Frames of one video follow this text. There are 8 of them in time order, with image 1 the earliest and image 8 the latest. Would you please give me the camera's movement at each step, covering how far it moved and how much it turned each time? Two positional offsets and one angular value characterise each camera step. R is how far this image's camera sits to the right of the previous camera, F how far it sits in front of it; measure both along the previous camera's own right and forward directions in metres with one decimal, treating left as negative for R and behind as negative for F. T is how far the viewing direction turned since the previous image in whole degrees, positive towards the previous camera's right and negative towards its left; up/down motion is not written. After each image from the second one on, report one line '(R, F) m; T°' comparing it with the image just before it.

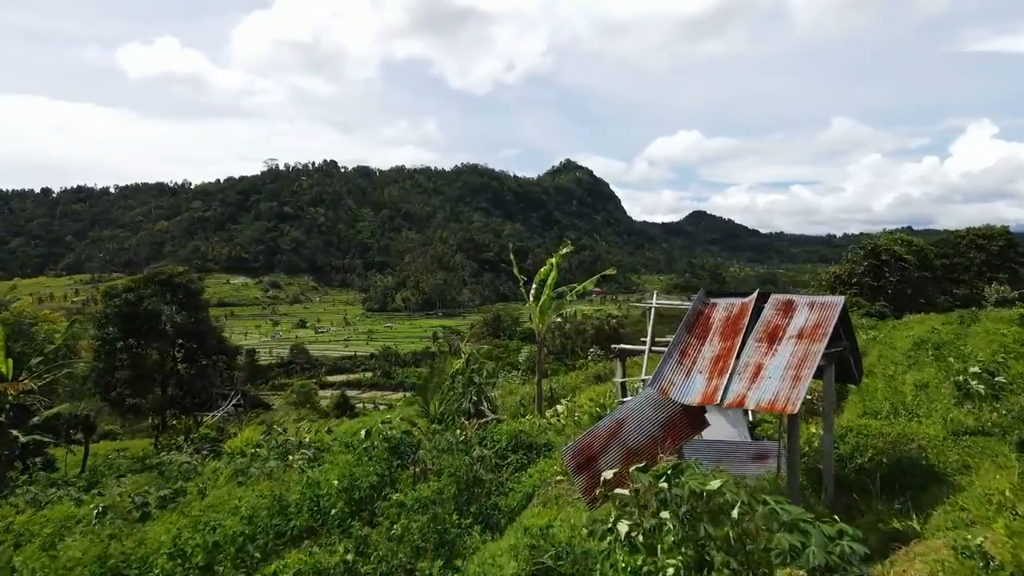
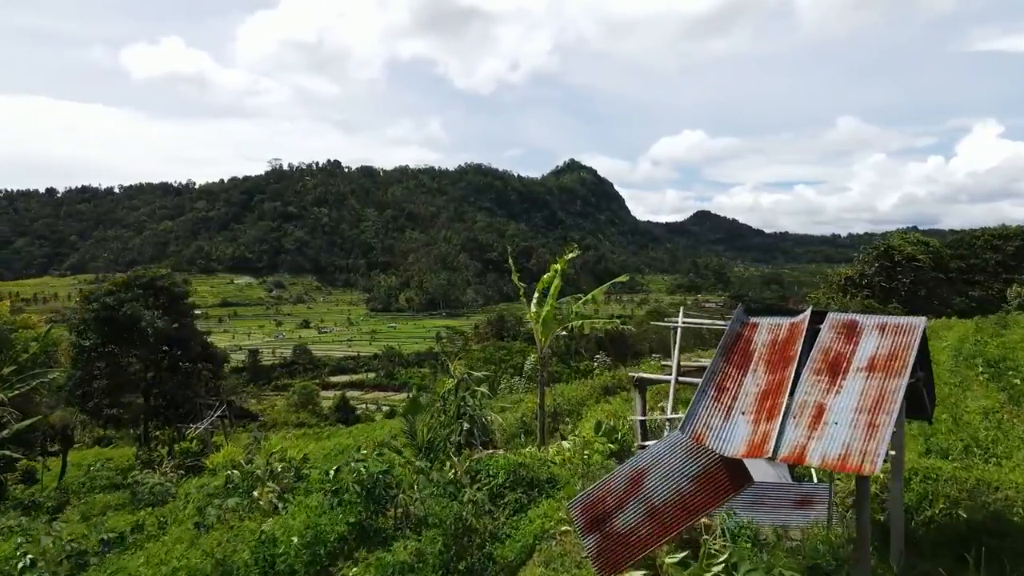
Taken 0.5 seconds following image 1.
(0.0, +0.5) m; 0°
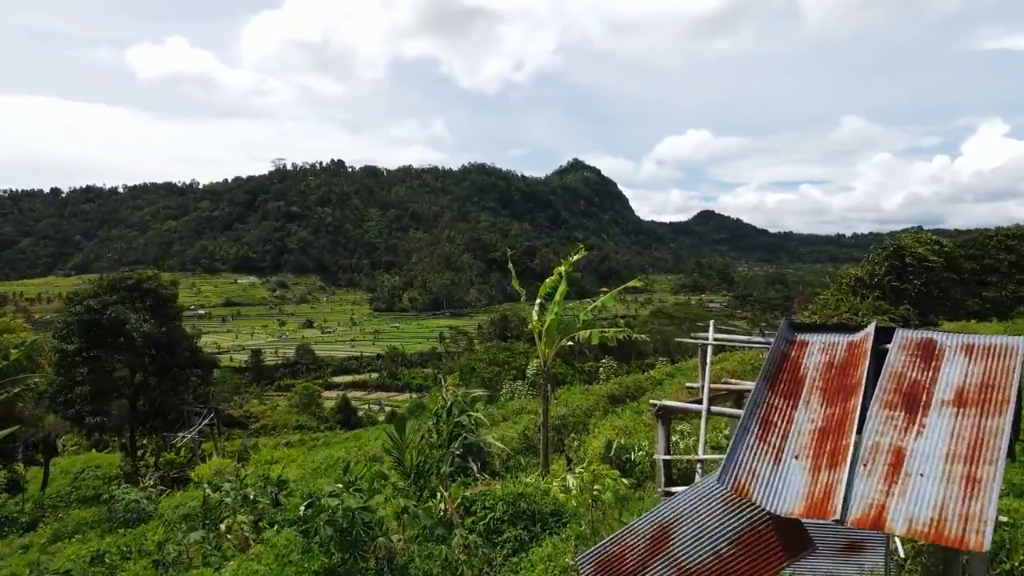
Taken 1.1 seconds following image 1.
(0.0, +0.4) m; 0°
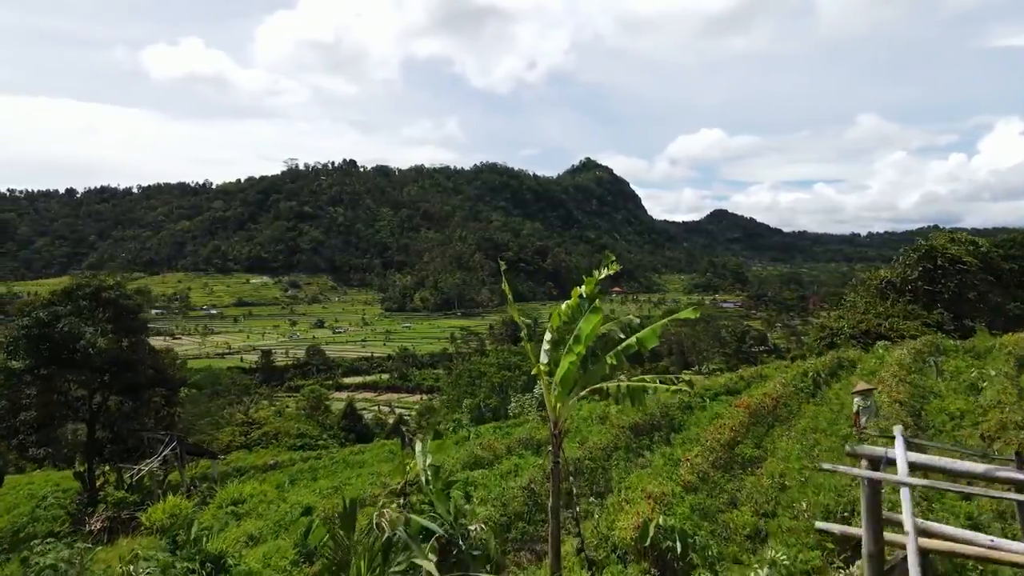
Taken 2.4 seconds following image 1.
(+0.1, +1.0) m; -1°
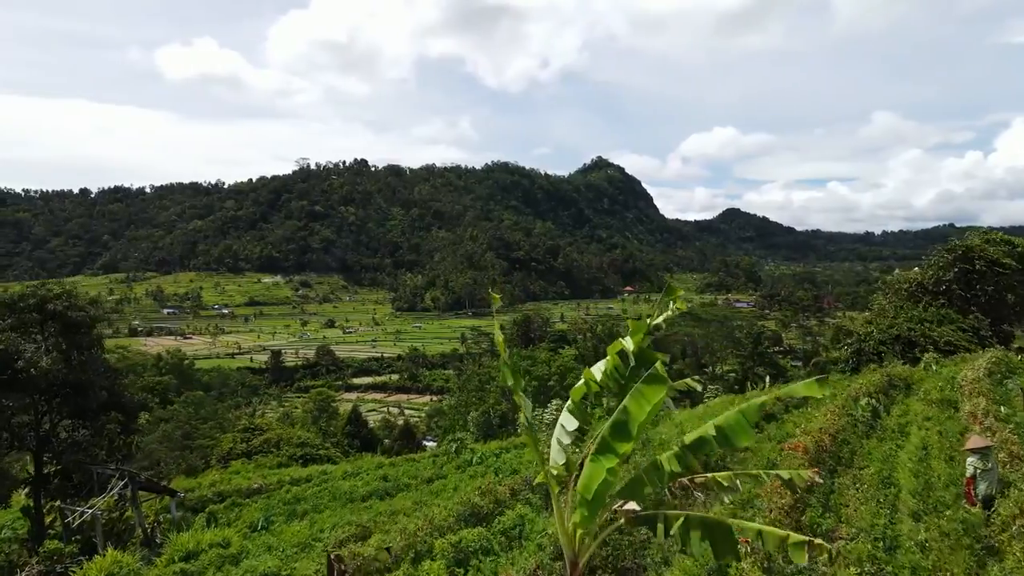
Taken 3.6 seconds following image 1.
(+0.1, +0.9) m; -1°
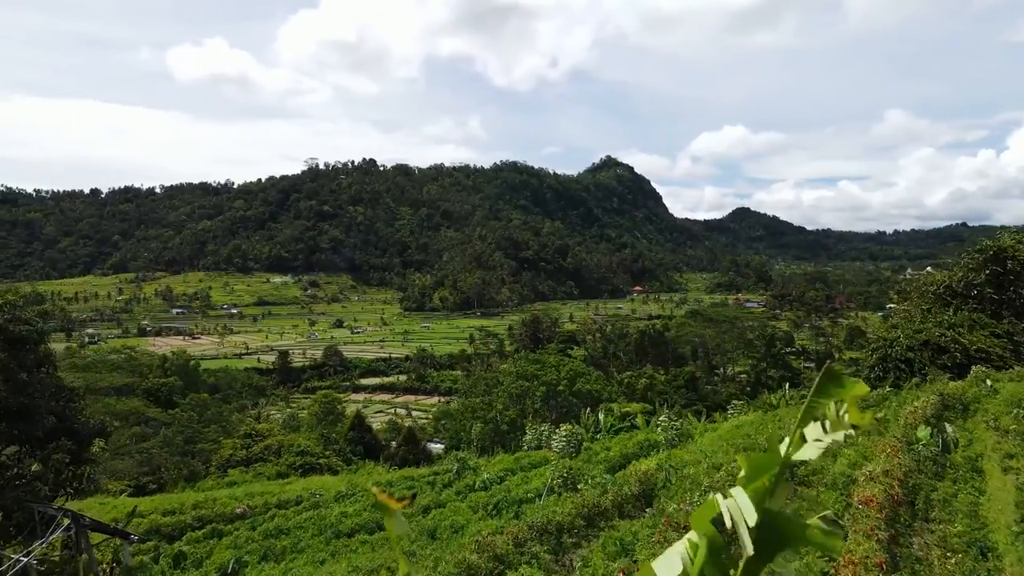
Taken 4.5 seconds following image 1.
(0.0, +0.8) m; -1°
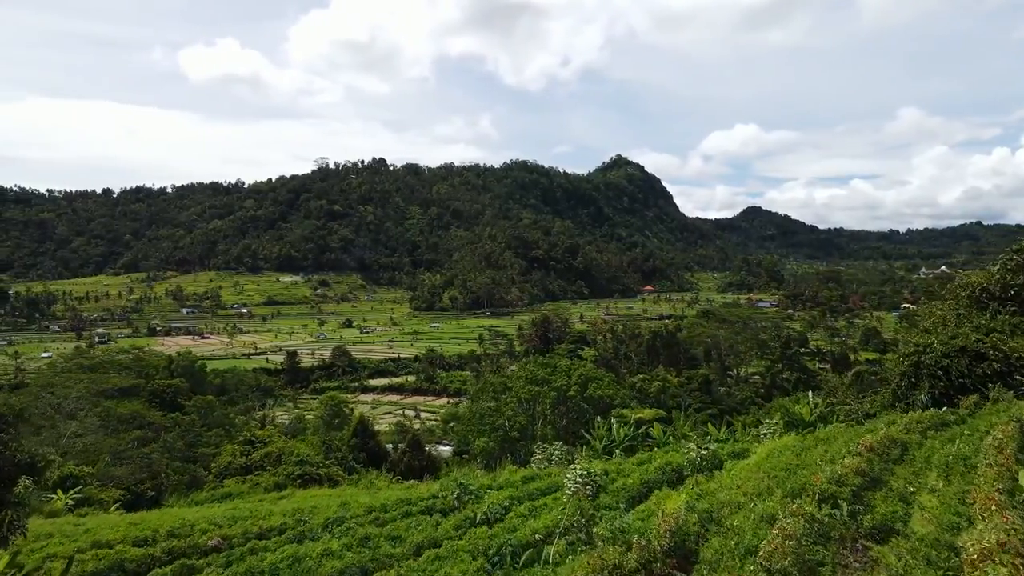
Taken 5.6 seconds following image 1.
(0.0, +0.9) m; -1°
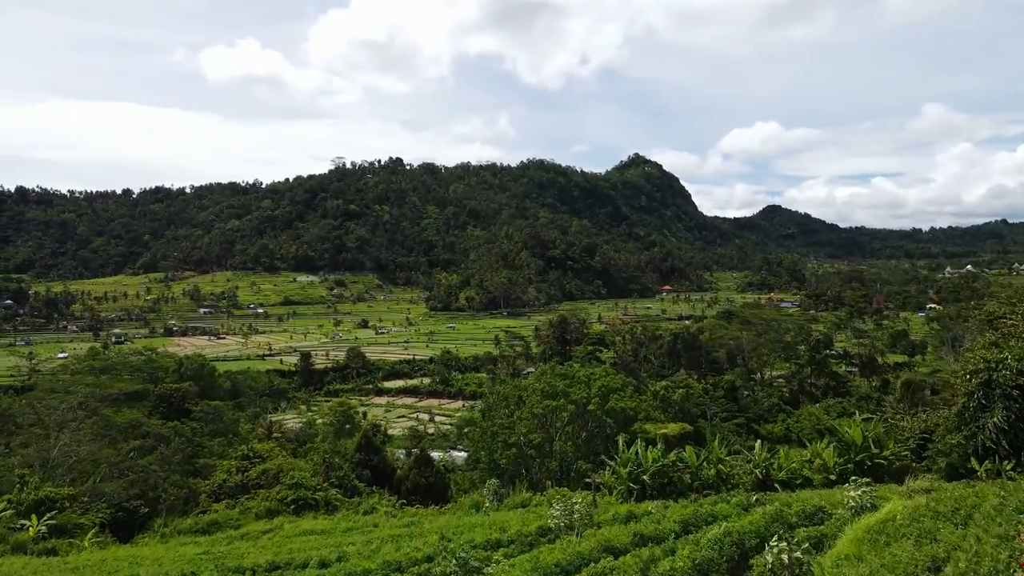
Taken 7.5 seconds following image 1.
(0.0, +1.7) m; -2°
